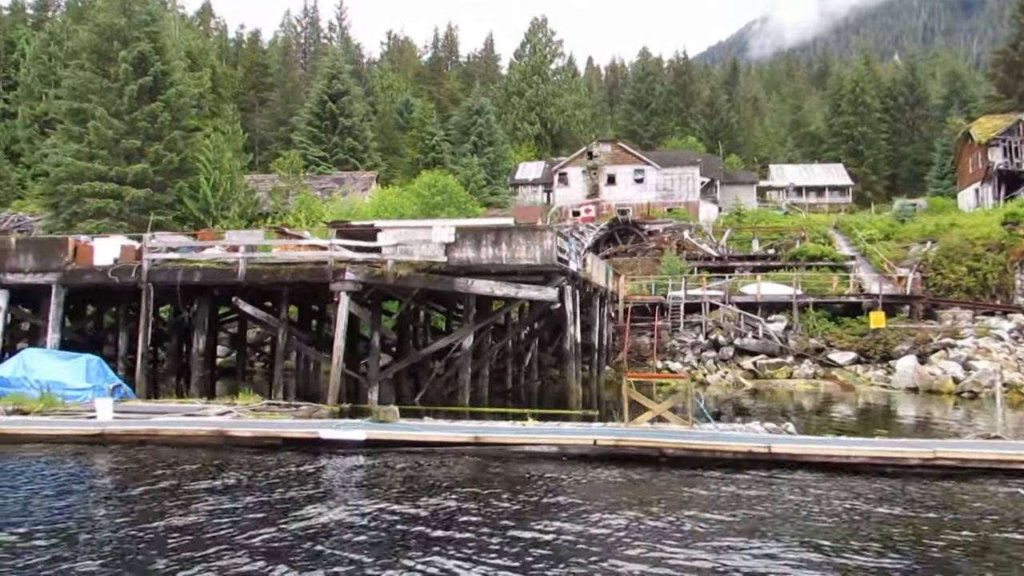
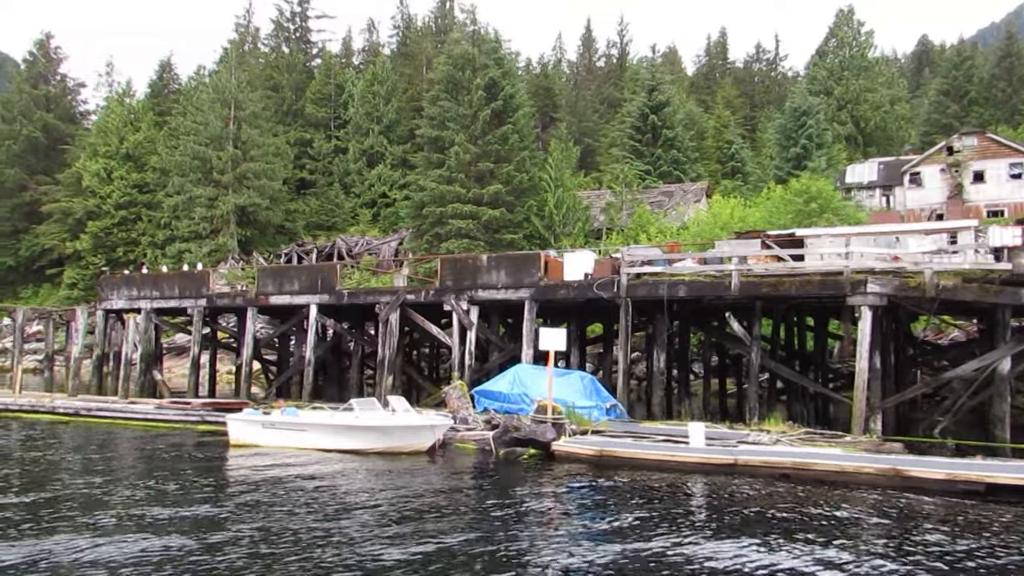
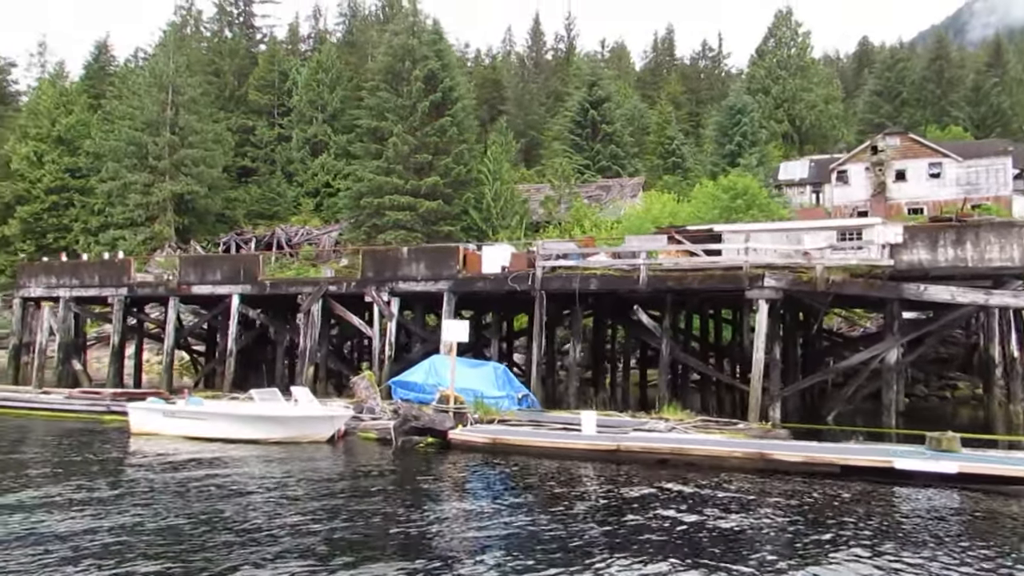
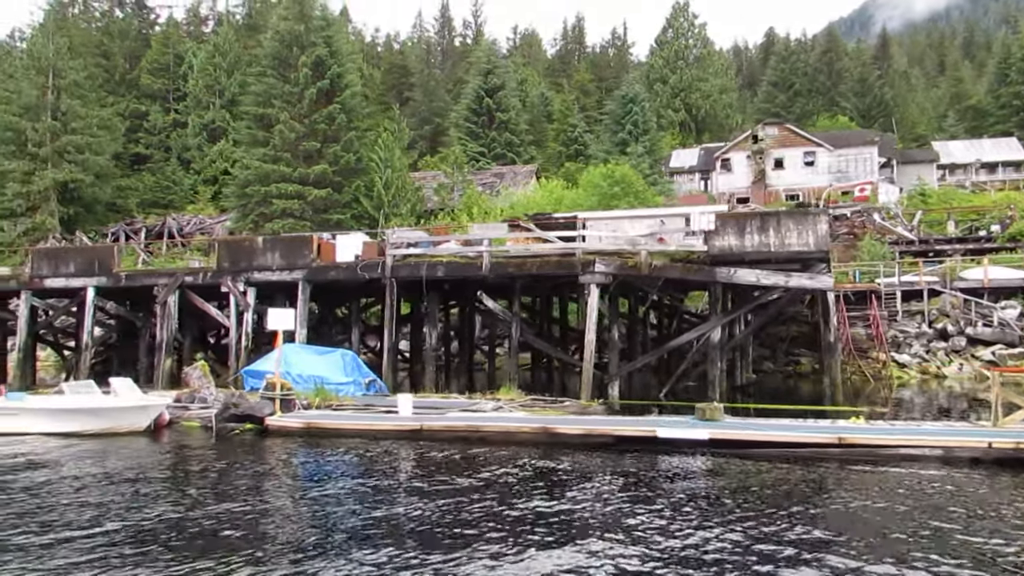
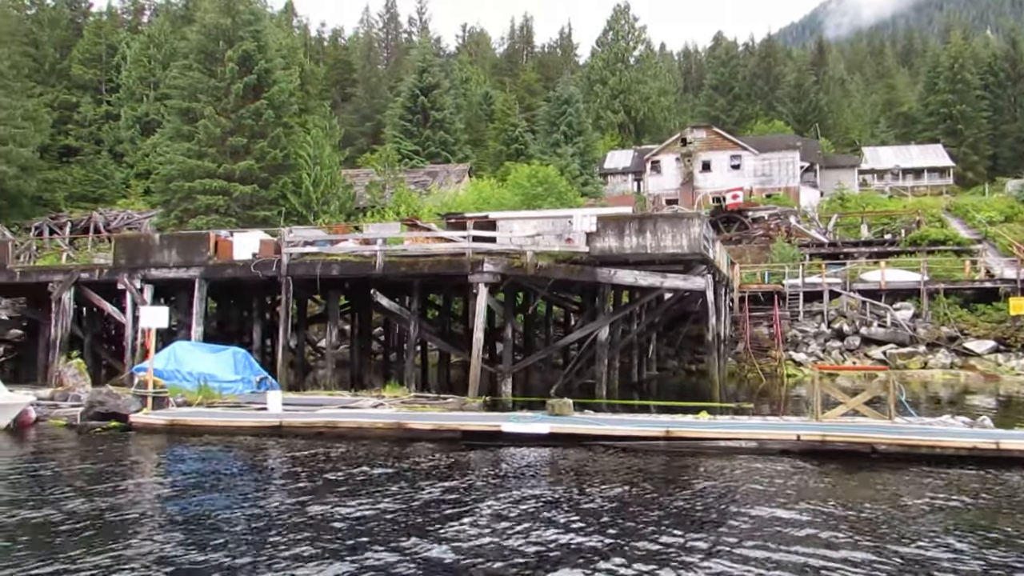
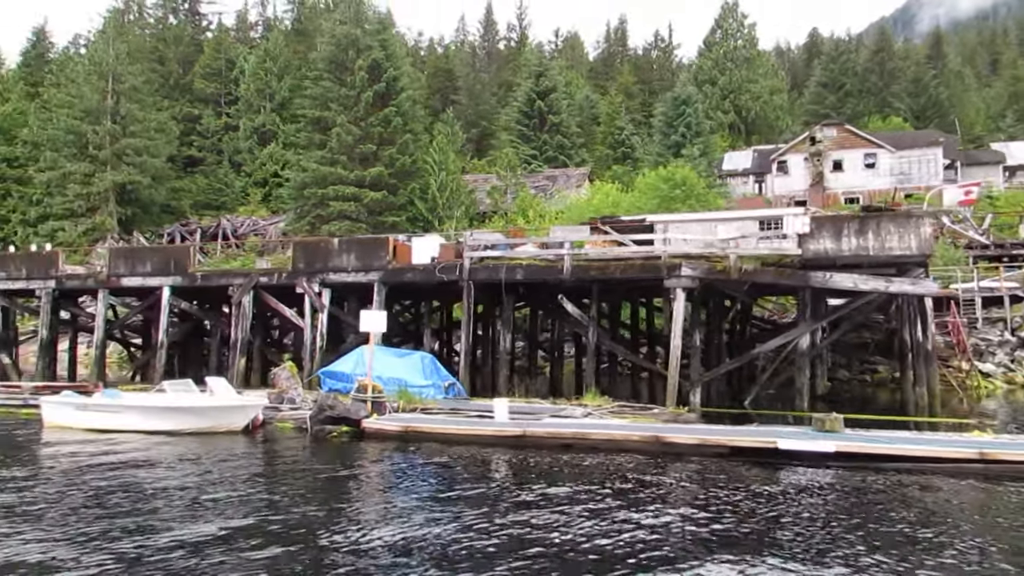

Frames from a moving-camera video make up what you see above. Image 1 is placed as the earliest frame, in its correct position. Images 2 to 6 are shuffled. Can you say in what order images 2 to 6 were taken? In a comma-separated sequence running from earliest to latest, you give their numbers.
5, 4, 6, 3, 2
